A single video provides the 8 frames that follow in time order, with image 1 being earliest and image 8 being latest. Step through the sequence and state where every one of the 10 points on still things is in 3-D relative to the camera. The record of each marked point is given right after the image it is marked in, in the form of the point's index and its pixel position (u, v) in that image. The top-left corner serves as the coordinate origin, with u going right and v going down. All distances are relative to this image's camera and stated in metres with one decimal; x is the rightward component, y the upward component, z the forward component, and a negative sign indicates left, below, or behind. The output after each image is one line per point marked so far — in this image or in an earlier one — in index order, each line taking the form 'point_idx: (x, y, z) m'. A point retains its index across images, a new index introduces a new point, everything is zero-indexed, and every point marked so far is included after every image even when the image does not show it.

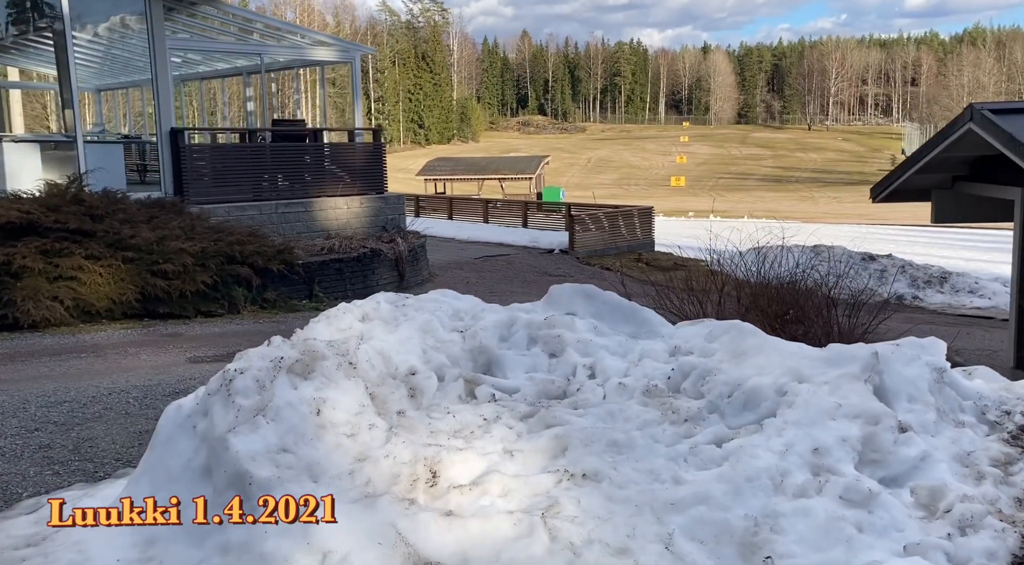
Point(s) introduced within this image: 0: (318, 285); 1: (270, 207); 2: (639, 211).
0: (-2.6, 0.0, +12.2) m
1: (-3.8, +1.2, +14.1) m
2: (+2.8, +1.6, +19.8) m
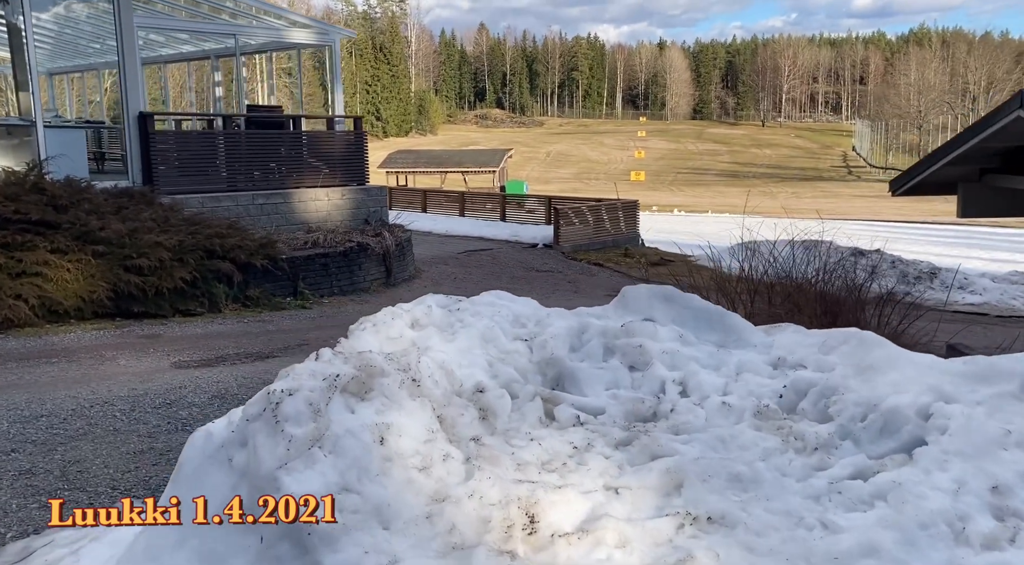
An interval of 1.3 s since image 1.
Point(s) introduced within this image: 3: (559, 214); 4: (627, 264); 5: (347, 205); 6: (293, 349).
0: (-2.7, 0.0, +11.5) m
1: (-3.9, +1.2, +13.3) m
2: (+2.4, +1.7, +19.3) m
3: (+0.9, +1.4, +17.8) m
4: (+2.2, +0.3, +17.3) m
5: (-2.7, +1.2, +14.7) m
6: (-2.1, -0.6, +8.6) m
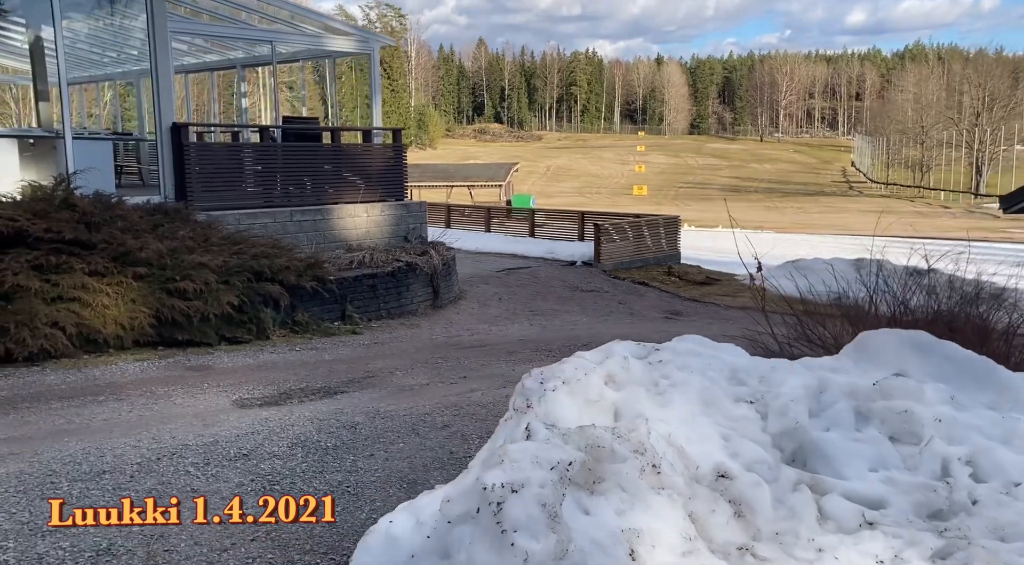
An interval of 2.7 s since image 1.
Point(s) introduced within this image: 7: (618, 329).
0: (-1.9, -0.3, +10.7) m
1: (-3.2, +0.9, +12.5) m
2: (+3.1, +1.3, +18.5) m
3: (+1.7, +1.0, +17.0) m
4: (+2.9, 0.0, +16.5) m
5: (-1.9, +0.9, +13.9) m
6: (-1.3, -0.9, +7.8) m
7: (+1.4, -0.6, +11.7) m
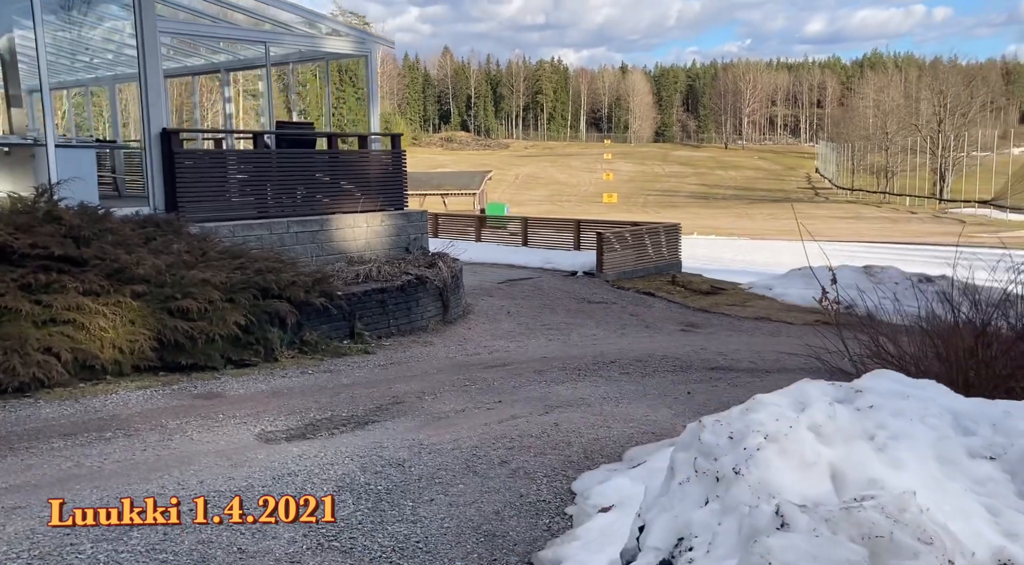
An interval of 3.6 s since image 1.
0: (-1.7, -0.4, +10.0) m
1: (-3.0, +0.7, +11.7) m
2: (+3.1, +1.1, +18.0) m
3: (+1.7, +0.8, +16.5) m
4: (+3.0, -0.2, +15.9) m
5: (-1.8, +0.7, +13.2) m
6: (-1.0, -1.0, +7.1) m
7: (+1.6, -0.7, +11.1) m
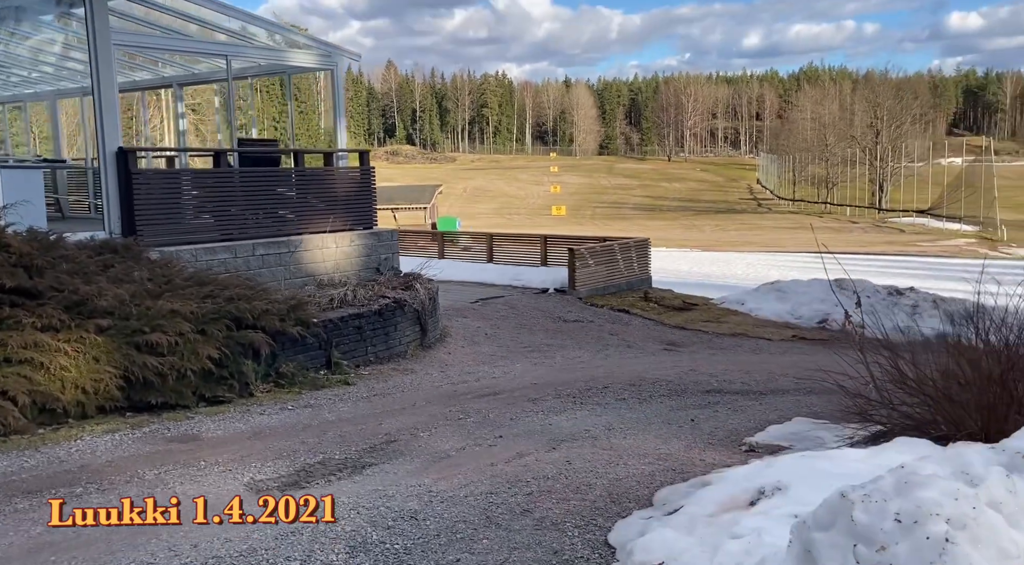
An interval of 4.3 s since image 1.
0: (-1.8, -0.7, +9.4) m
1: (-3.2, +0.4, +11.1) m
2: (+2.4, +0.8, +17.7) m
3: (+1.1, +0.5, +16.1) m
4: (+2.5, -0.5, +15.6) m
5: (-2.2, +0.4, +12.6) m
6: (-0.9, -1.2, +6.6) m
7: (+1.4, -1.0, +10.8) m
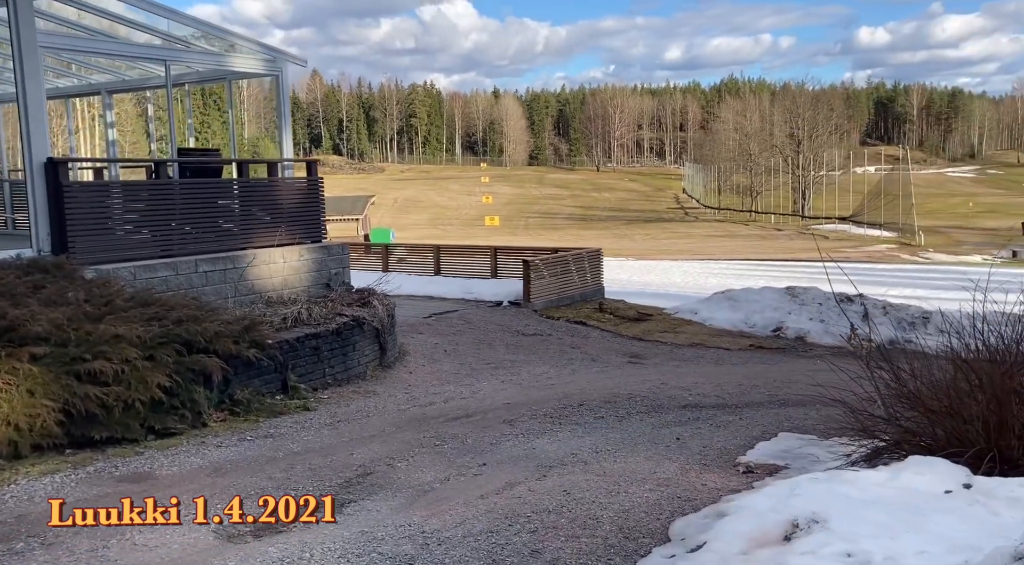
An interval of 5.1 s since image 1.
0: (-2.1, -0.9, +8.8) m
1: (-3.7, +0.2, +10.3) m
2: (+1.5, +0.6, +17.4) m
3: (+0.3, +0.3, +15.7) m
4: (+1.7, -0.7, +15.3) m
5: (-2.7, +0.2, +11.9) m
6: (-1.0, -1.4, +6.0) m
7: (+1.0, -1.1, +10.4) m
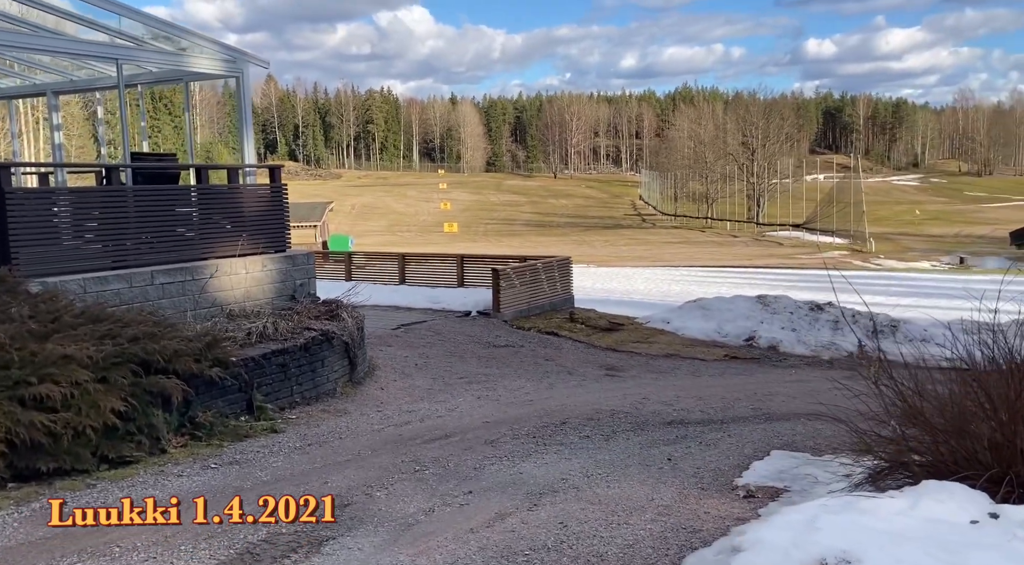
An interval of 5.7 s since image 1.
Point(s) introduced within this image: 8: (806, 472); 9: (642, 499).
0: (-2.3, -1.0, +8.2) m
1: (-3.9, +0.1, +9.7) m
2: (+0.9, +0.4, +17.0) m
3: (-0.2, +0.1, +15.2) m
4: (+1.2, -0.8, +14.9) m
5: (-3.1, 0.0, +11.4) m
6: (-1.0, -1.4, +5.5) m
7: (+0.7, -1.2, +10.0) m
8: (+2.3, -1.5, +7.0) m
9: (+0.9, -1.5, +6.1) m
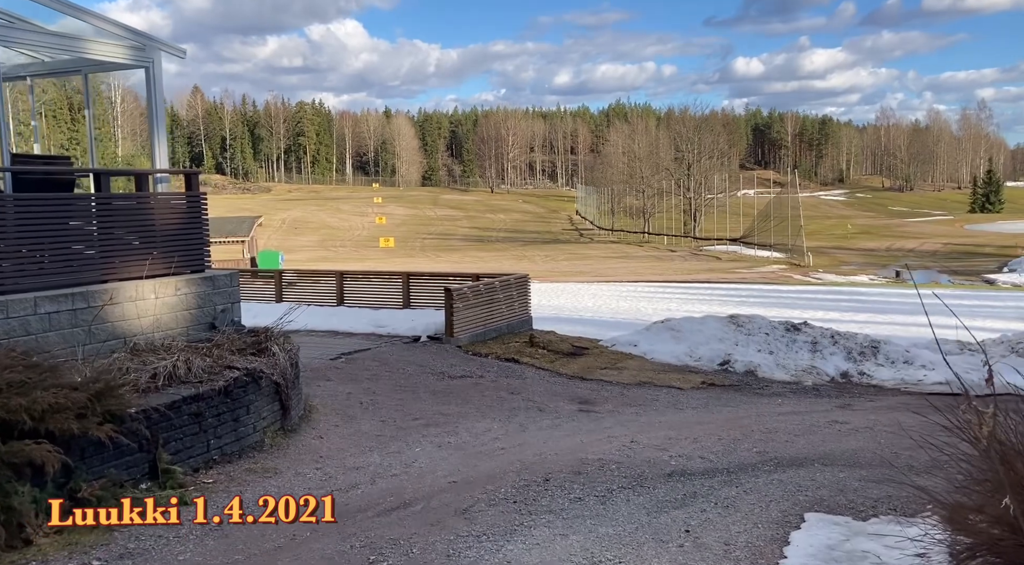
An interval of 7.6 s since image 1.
0: (-2.5, -1.2, +6.5) m
1: (-4.2, -0.2, +7.9) m
2: (0.0, 0.0, +15.5) m
3: (-0.9, -0.2, +13.7) m
4: (+0.5, -1.2, +13.4) m
5: (-3.5, -0.2, +9.6) m
6: (-1.0, -1.6, +3.9) m
7: (+0.4, -1.5, +8.4) m
8: (+2.2, -1.6, +5.6) m
9: (+0.8, -1.6, +4.6) m
